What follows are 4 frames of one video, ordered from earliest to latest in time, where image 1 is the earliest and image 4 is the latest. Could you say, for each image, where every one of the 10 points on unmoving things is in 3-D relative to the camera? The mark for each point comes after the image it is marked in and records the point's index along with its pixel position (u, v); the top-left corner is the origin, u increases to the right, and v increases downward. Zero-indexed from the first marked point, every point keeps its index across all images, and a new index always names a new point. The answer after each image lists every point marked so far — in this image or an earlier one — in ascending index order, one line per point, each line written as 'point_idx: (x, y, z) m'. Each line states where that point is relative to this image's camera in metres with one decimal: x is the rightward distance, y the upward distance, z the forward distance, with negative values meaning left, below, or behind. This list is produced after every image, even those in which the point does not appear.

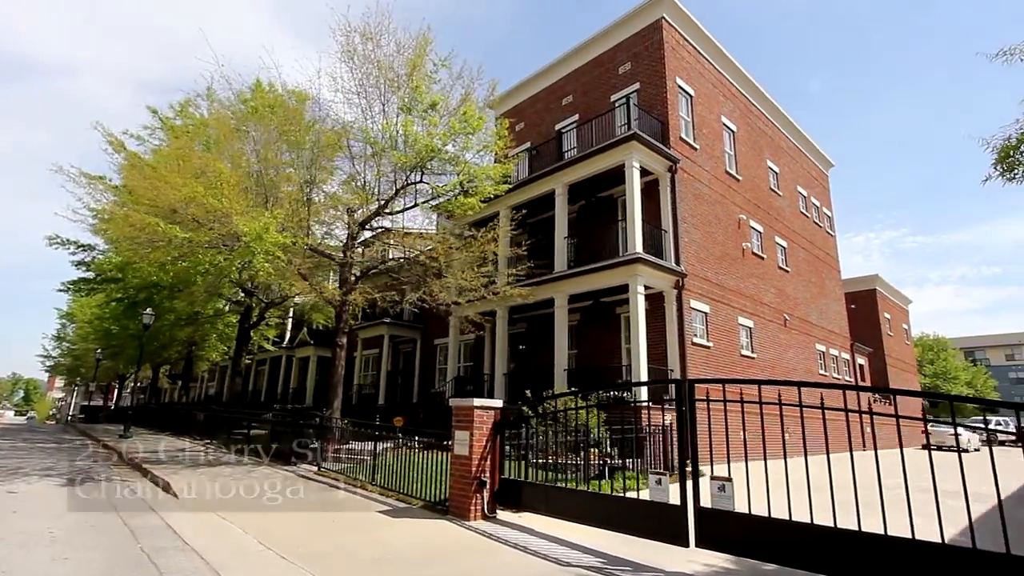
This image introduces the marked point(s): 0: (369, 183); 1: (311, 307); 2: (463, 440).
0: (-3.4, +2.5, +12.6) m
1: (-7.2, -0.6, +19.2) m
2: (-0.6, -1.8, +6.3) m
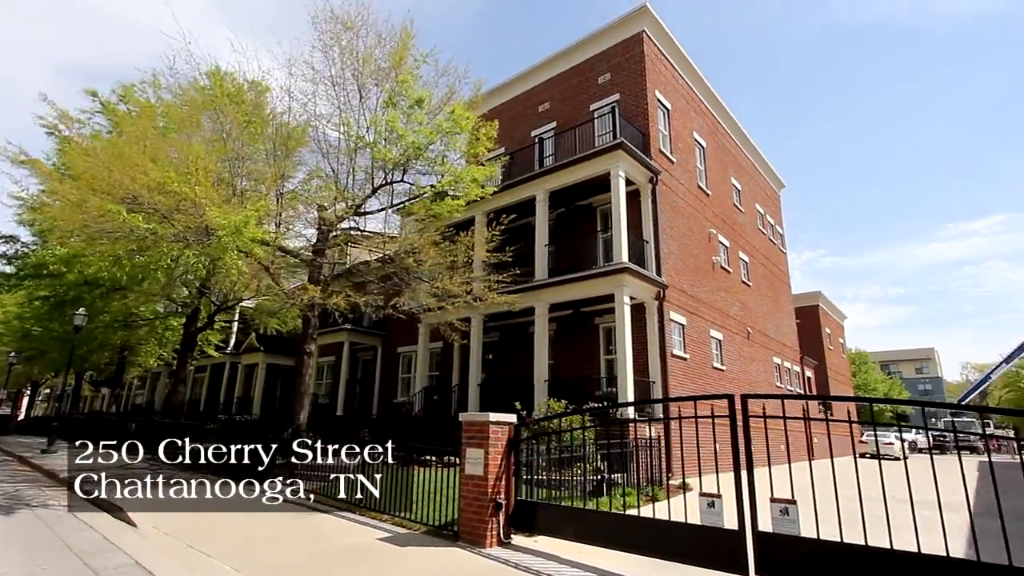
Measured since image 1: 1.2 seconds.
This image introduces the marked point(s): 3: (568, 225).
0: (-3.7, +2.4, +11.9) m
1: (-8.3, -0.6, +18.0) m
2: (-0.4, -1.9, +5.9) m
3: (+1.6, +1.7, +14.7) m
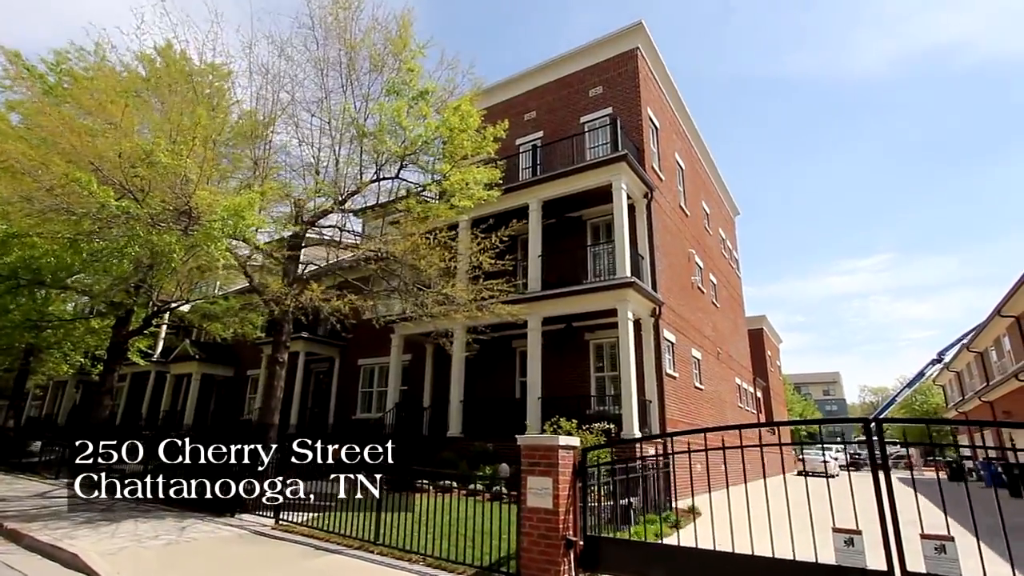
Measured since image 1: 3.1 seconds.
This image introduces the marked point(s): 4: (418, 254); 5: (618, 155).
0: (-3.7, +2.3, +10.8) m
1: (-9.1, -0.7, +16.1) m
2: (+0.3, -1.9, +5.1) m
3: (+1.2, +1.4, +14.3) m
4: (-2.0, +0.7, +10.7) m
5: (+2.4, +3.0, +12.0) m
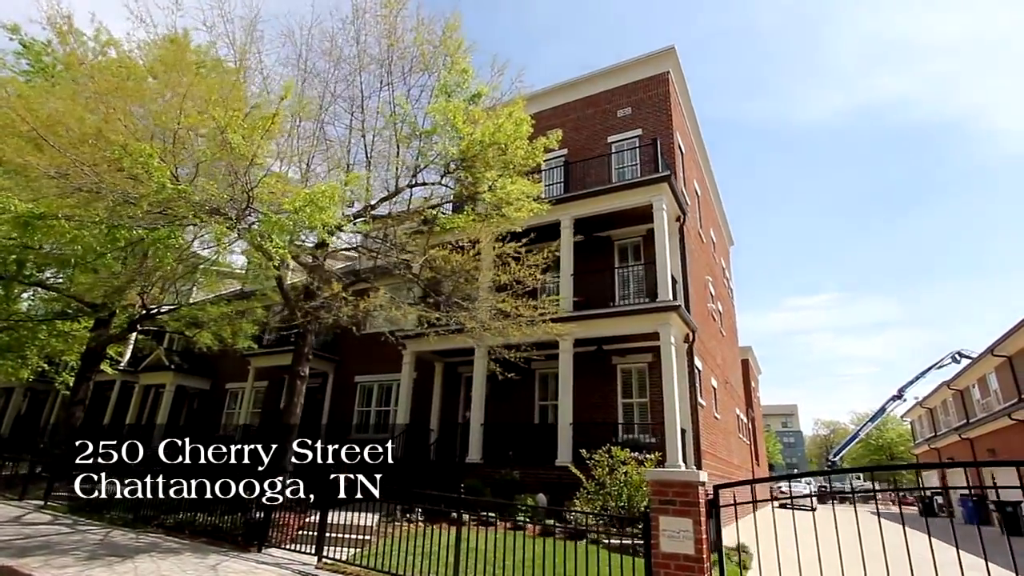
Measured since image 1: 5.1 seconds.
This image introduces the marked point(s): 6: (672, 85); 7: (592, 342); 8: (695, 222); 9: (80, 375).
0: (-2.7, +2.2, +10.0) m
1: (-8.7, -0.8, +14.9) m
2: (+1.4, -2.0, +4.5) m
3: (+1.8, +0.8, +13.8) m
4: (-1.1, +0.4, +10.1) m
5: (+3.2, +2.5, +11.7) m
6: (+4.4, +5.6, +14.5) m
7: (+1.8, -1.3, +12.6) m
8: (+5.5, +2.0, +15.9) m
9: (-11.6, -2.3, +14.2) m
